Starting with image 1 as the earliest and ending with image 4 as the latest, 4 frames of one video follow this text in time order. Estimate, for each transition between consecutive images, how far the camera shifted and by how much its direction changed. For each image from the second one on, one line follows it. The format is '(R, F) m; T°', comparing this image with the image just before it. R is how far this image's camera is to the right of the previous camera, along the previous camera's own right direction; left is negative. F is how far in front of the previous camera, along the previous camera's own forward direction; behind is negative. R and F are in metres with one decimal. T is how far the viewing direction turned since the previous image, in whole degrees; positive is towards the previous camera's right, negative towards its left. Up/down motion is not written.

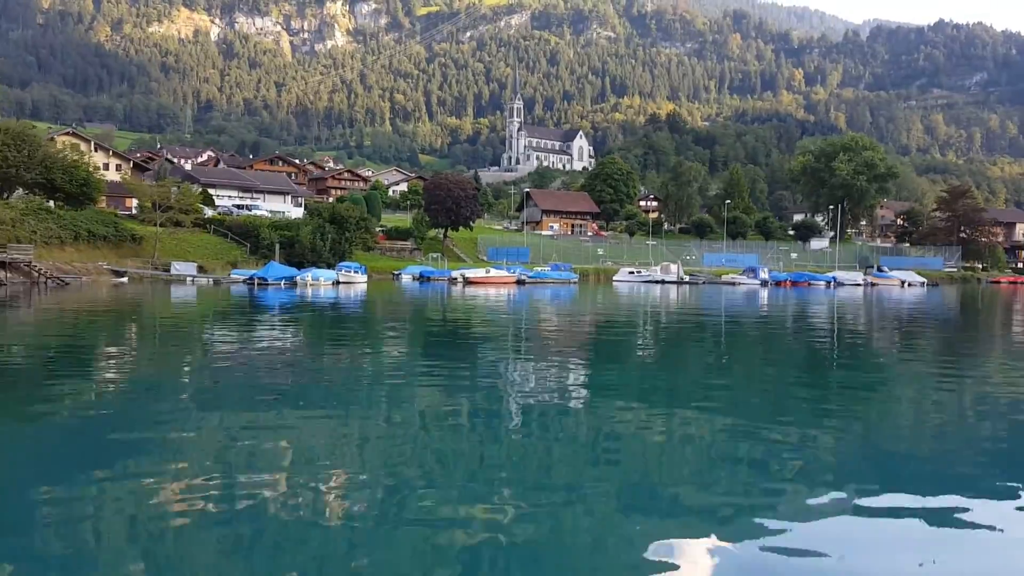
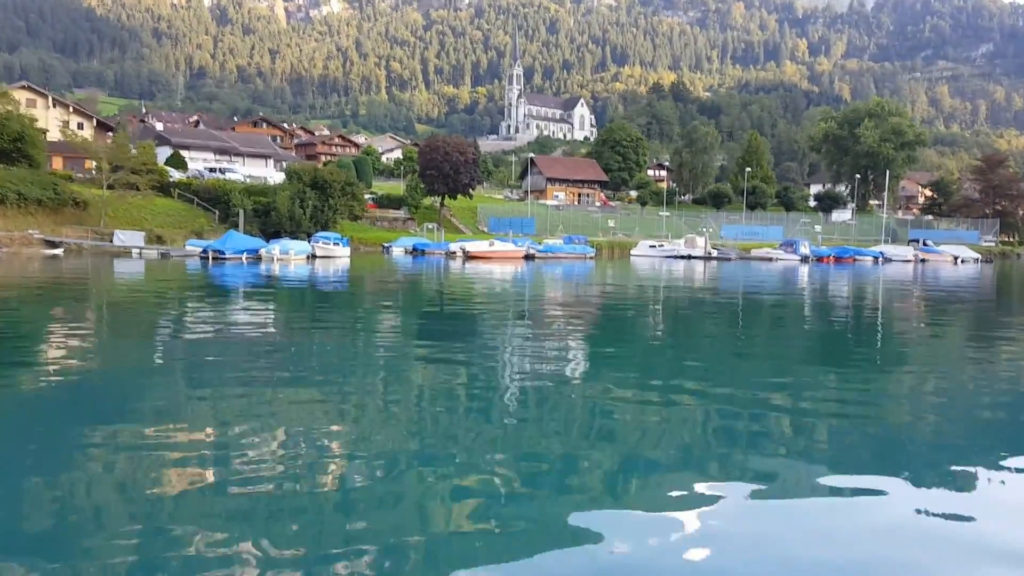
(-0.1, +1.8) m; 0°
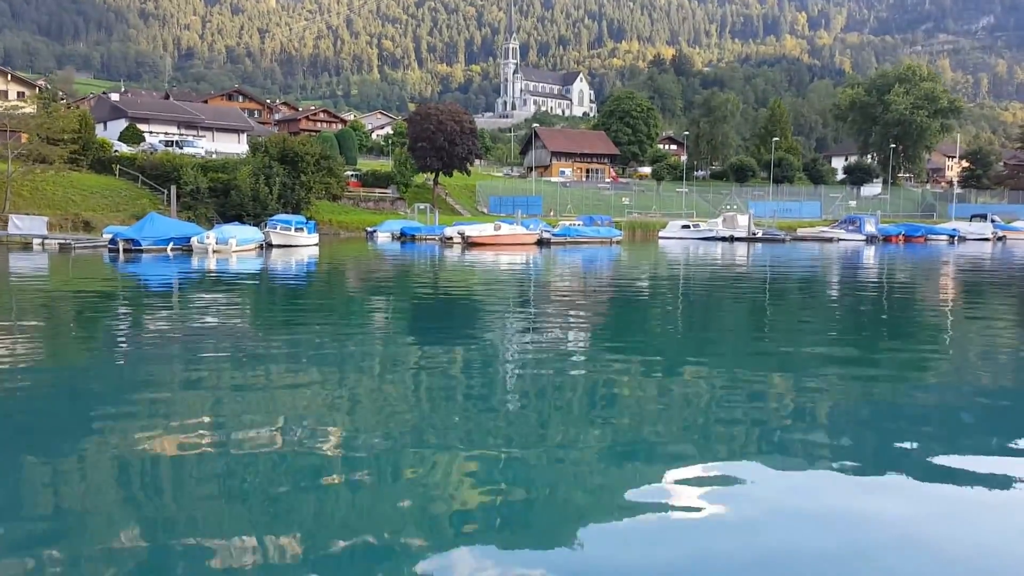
(-0.2, +2.1) m; 0°
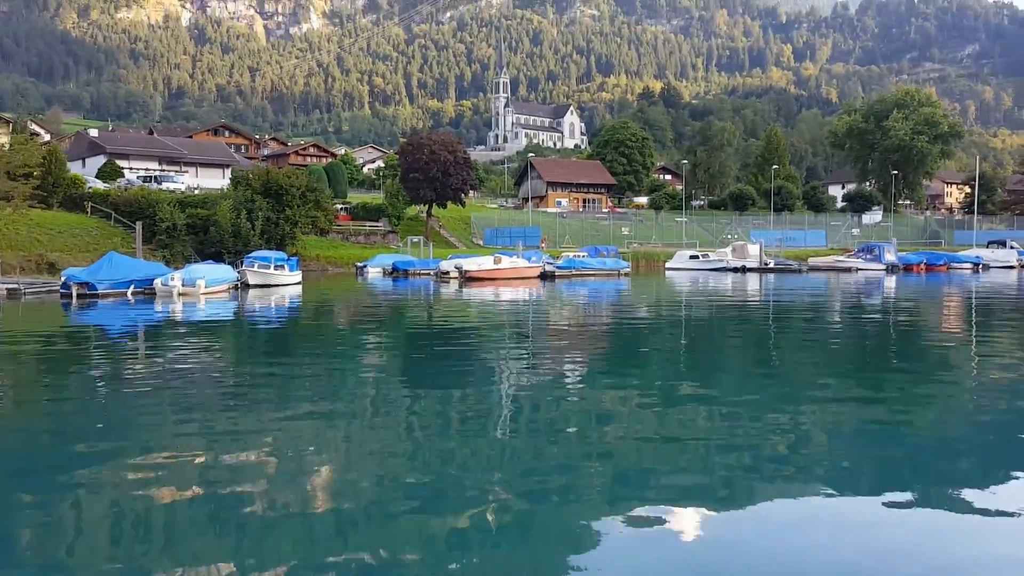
(-0.1, +0.7) m; +1°
